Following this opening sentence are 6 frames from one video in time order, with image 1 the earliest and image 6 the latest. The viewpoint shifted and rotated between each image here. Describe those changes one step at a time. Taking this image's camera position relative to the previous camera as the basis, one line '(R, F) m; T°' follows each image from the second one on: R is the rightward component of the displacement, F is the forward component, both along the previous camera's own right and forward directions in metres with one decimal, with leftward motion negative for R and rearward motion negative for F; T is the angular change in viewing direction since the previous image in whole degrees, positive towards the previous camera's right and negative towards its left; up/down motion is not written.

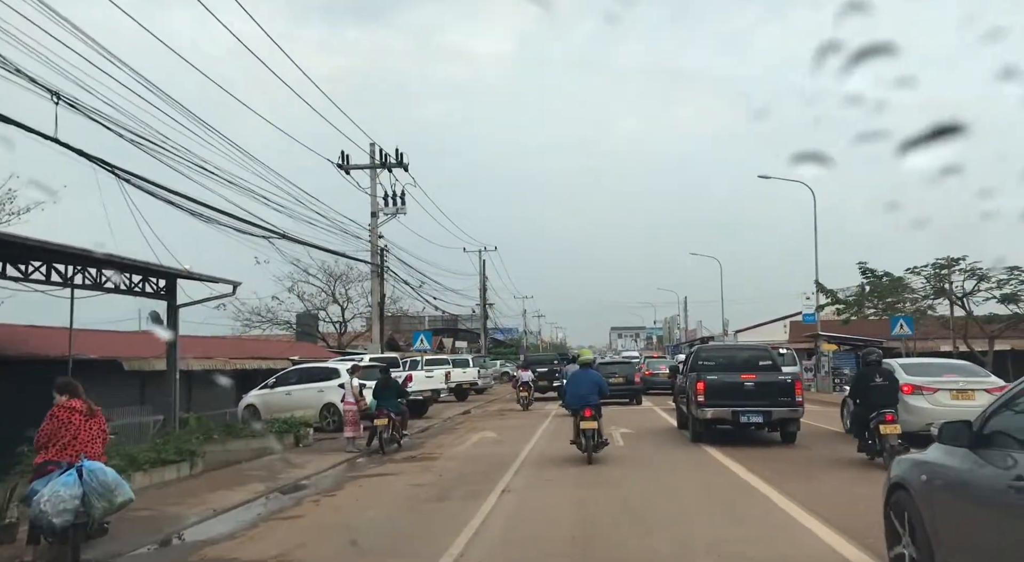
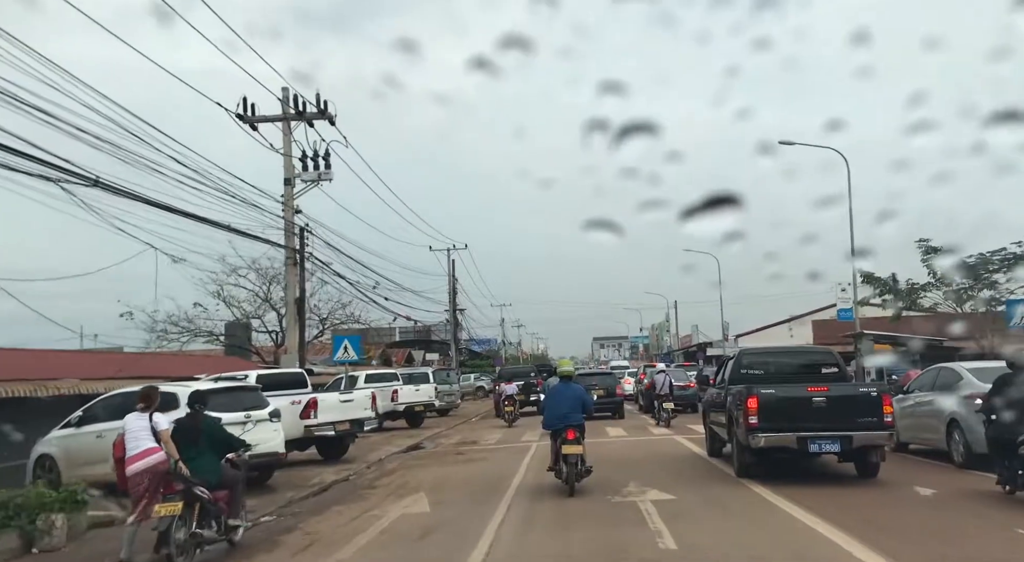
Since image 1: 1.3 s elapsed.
(+0.4, +6.4) m; +1°
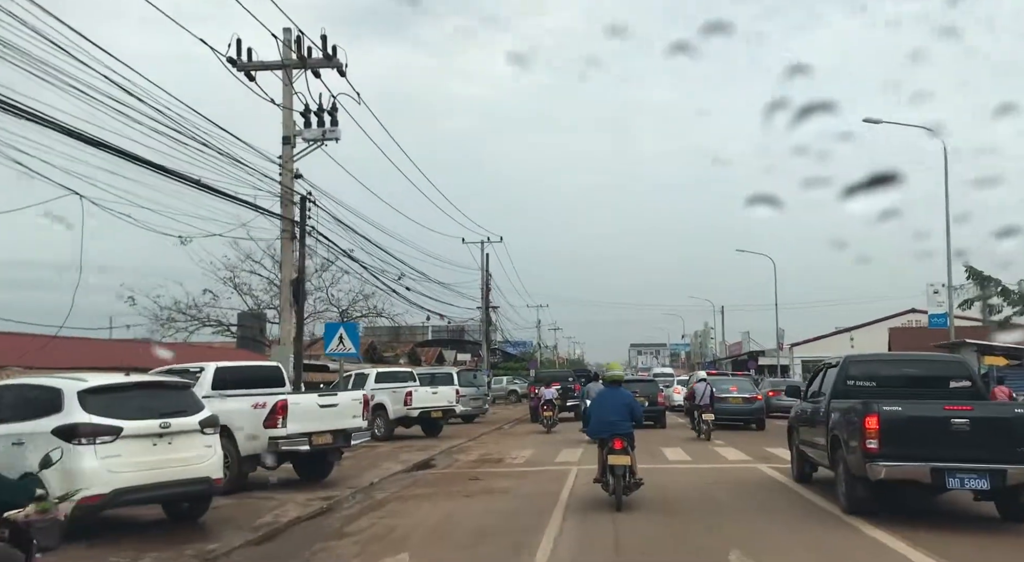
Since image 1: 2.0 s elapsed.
(0.0, +3.3) m; -3°
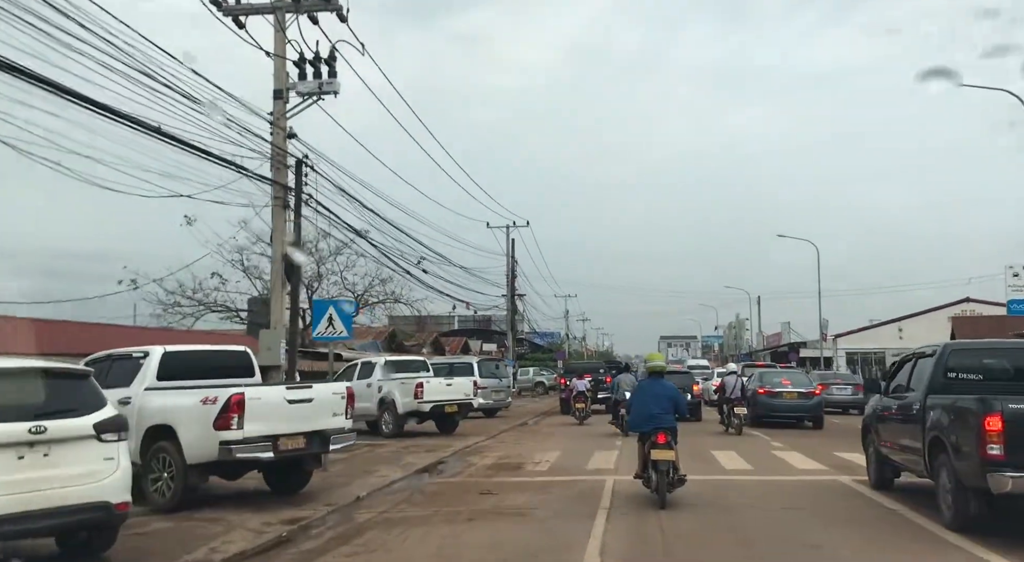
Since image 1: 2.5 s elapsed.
(+0.1, +2.2) m; -2°
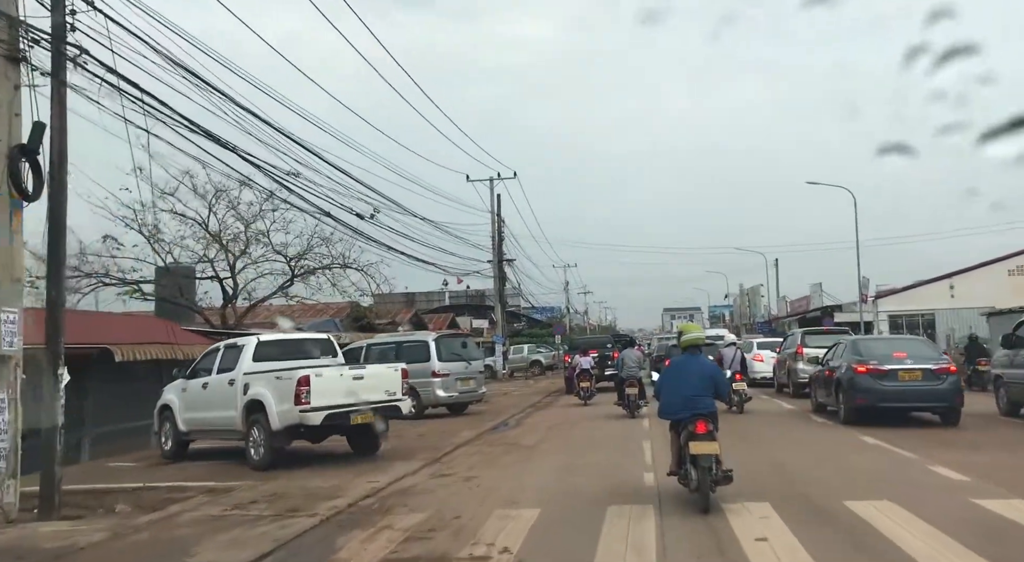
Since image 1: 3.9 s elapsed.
(+0.6, +6.4) m; 0°
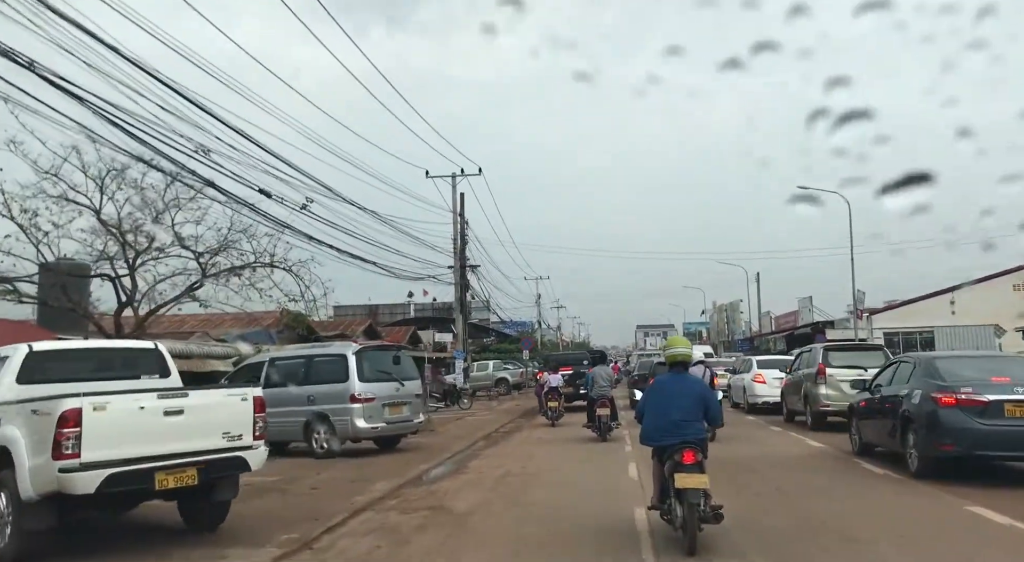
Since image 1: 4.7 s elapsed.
(+0.4, +3.6) m; +2°
